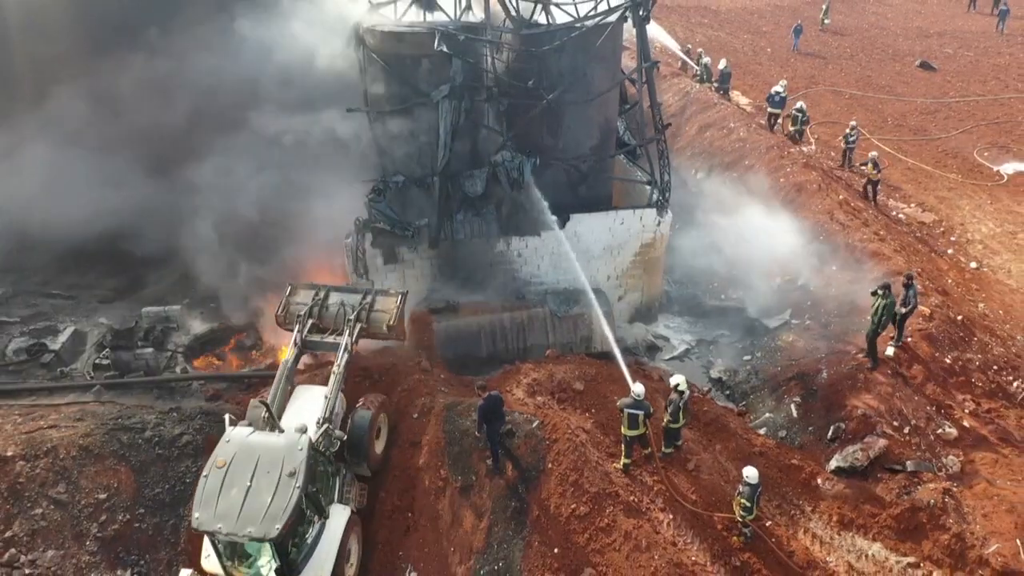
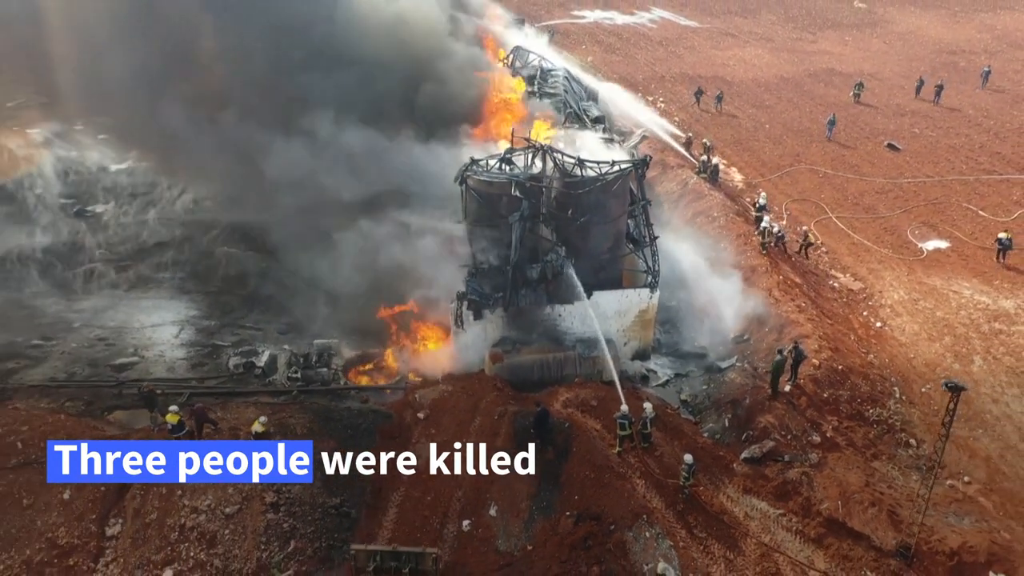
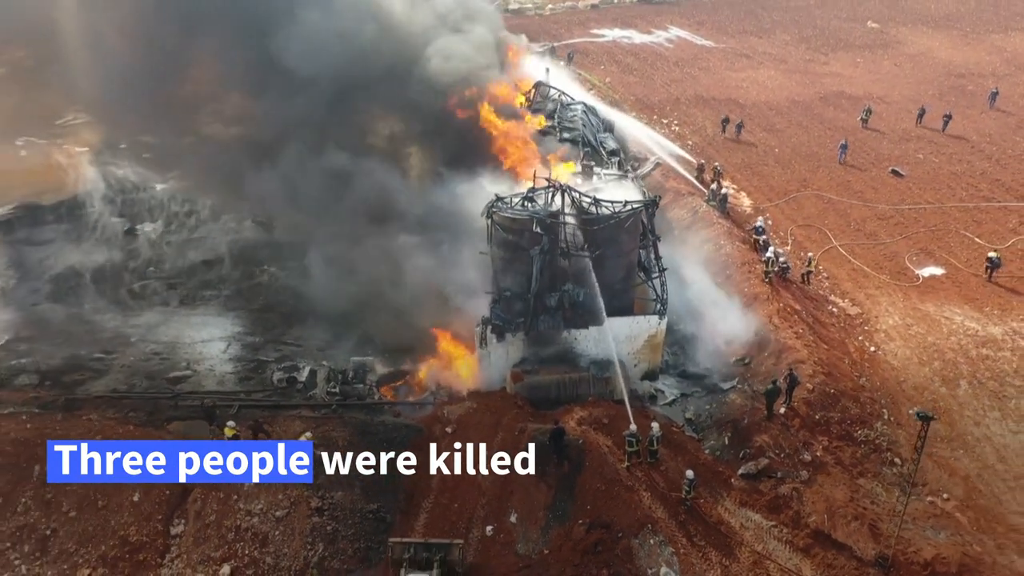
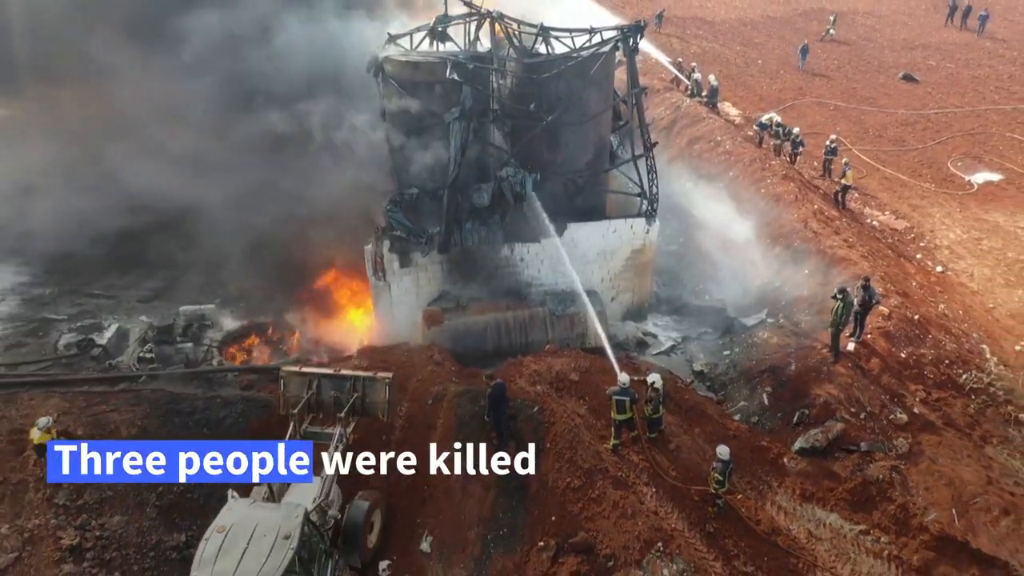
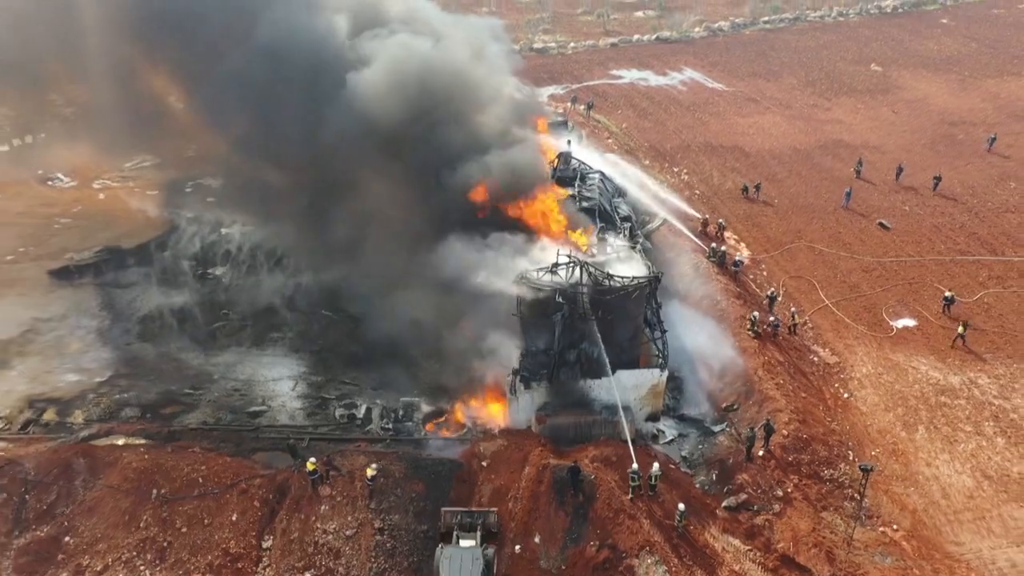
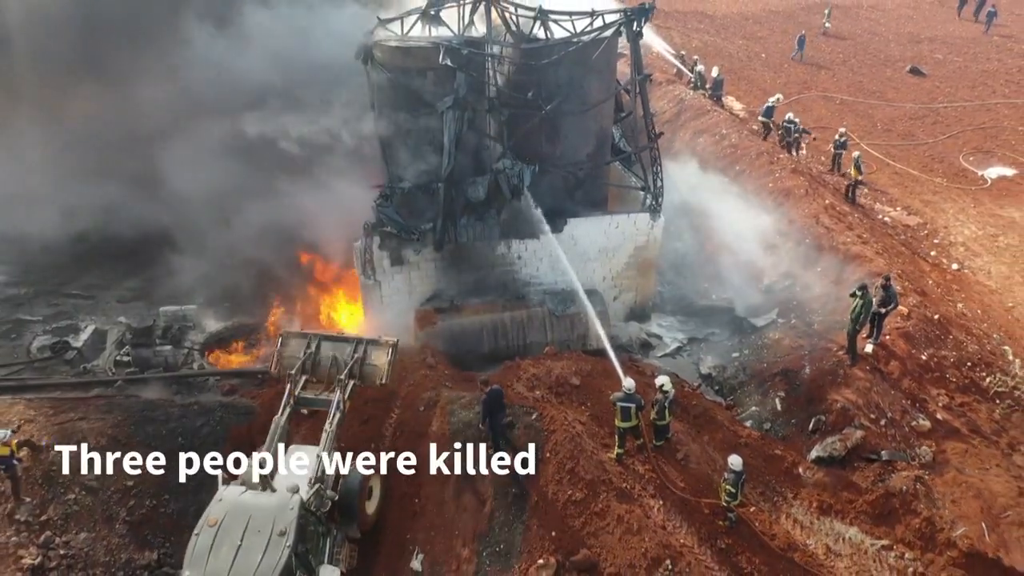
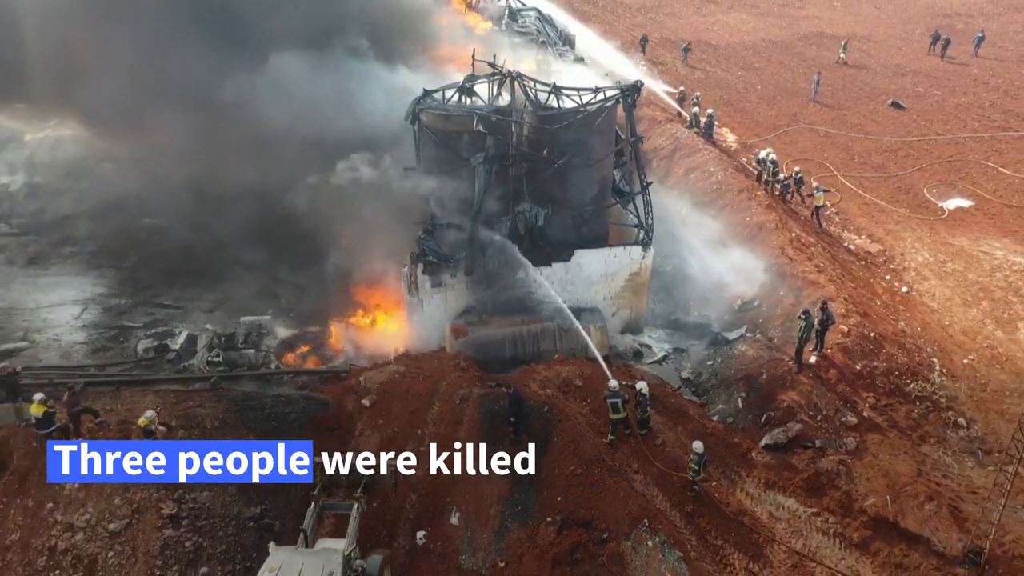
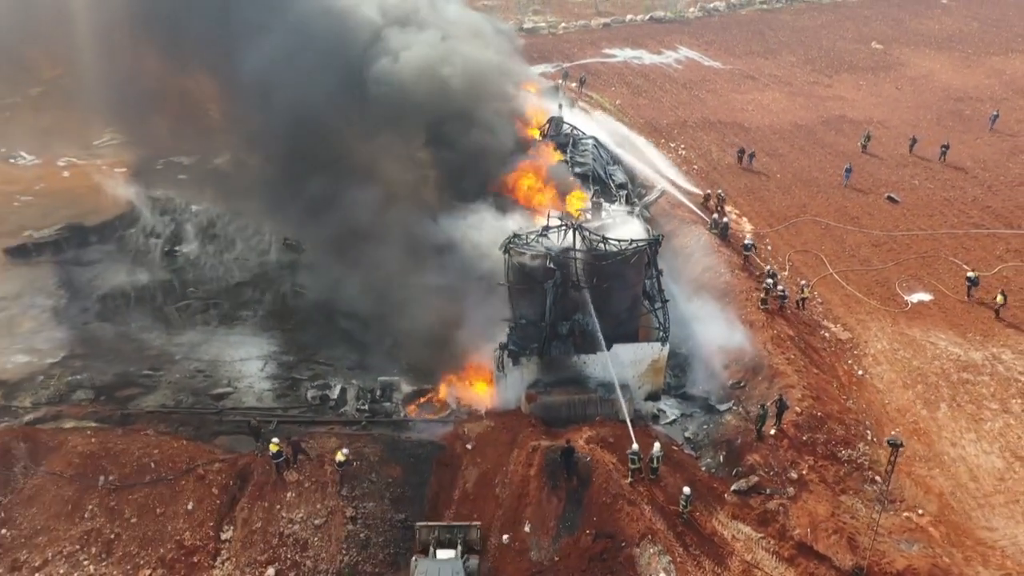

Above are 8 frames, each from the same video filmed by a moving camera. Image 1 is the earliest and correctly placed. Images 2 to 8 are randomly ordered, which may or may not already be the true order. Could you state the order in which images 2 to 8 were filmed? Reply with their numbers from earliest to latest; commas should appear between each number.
6, 4, 7, 2, 3, 8, 5
